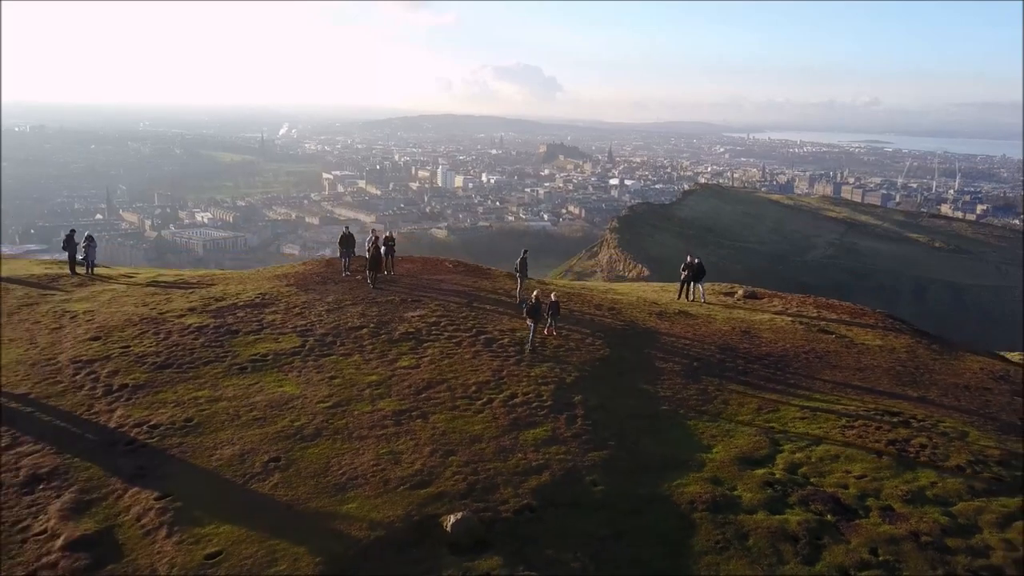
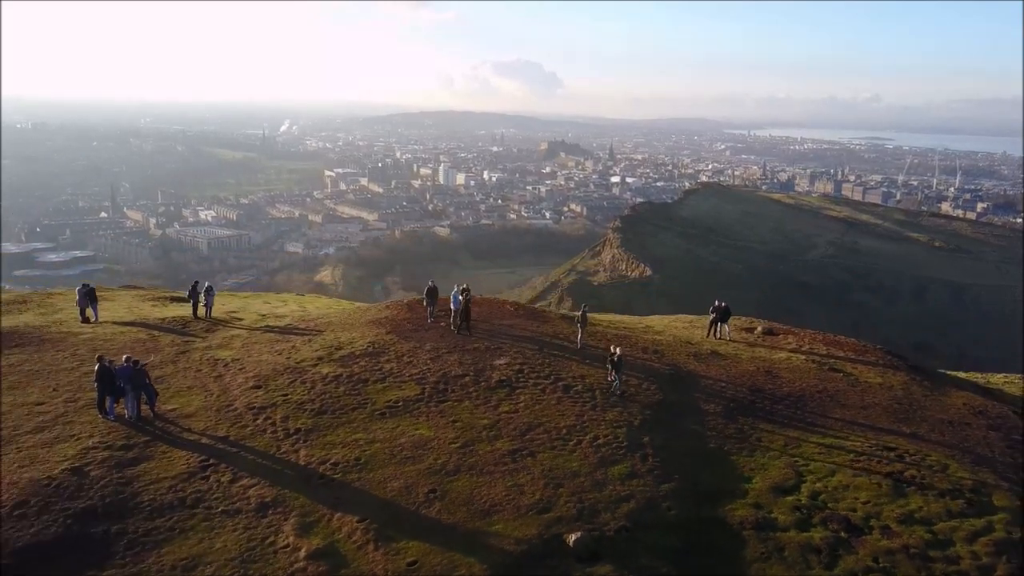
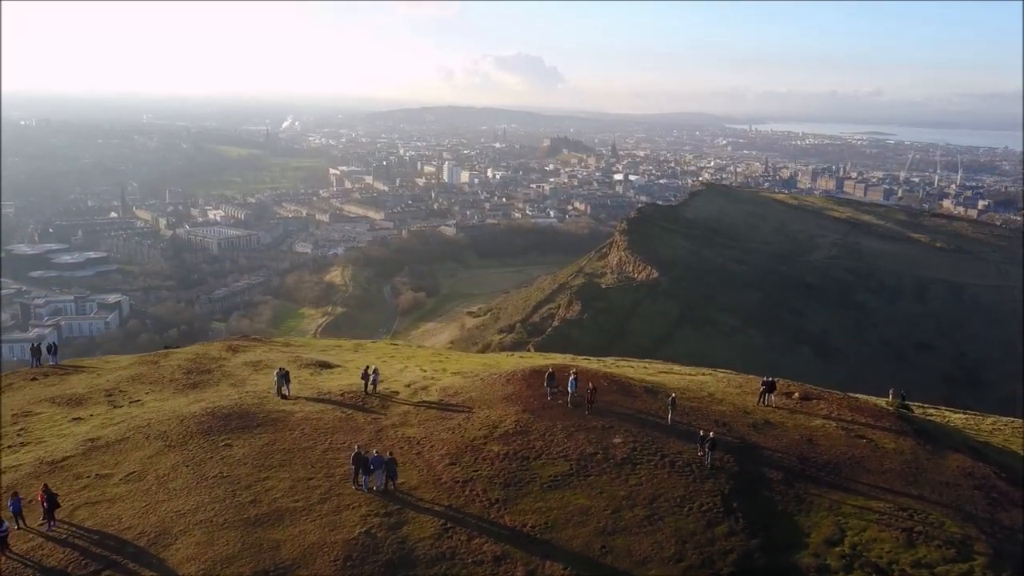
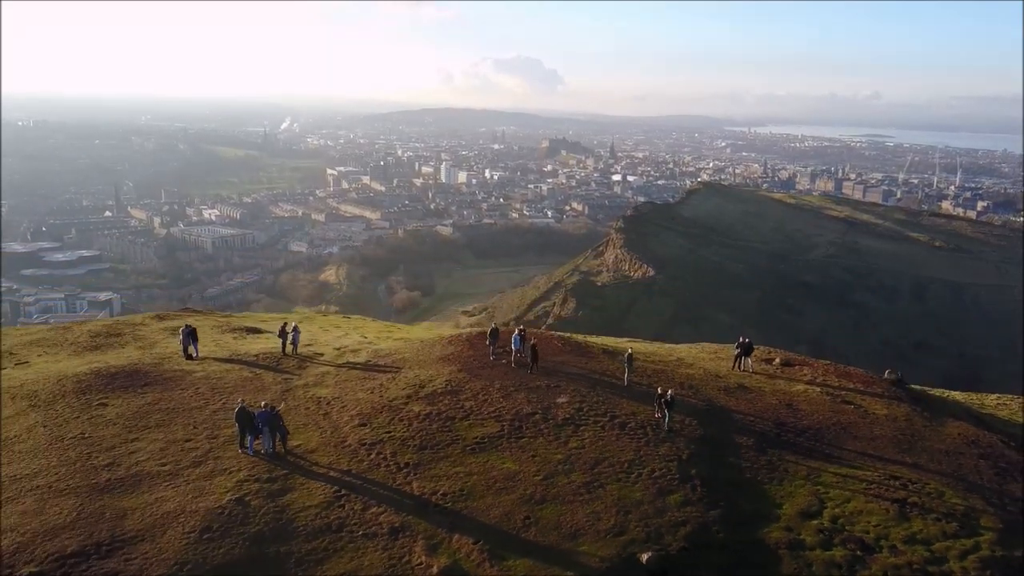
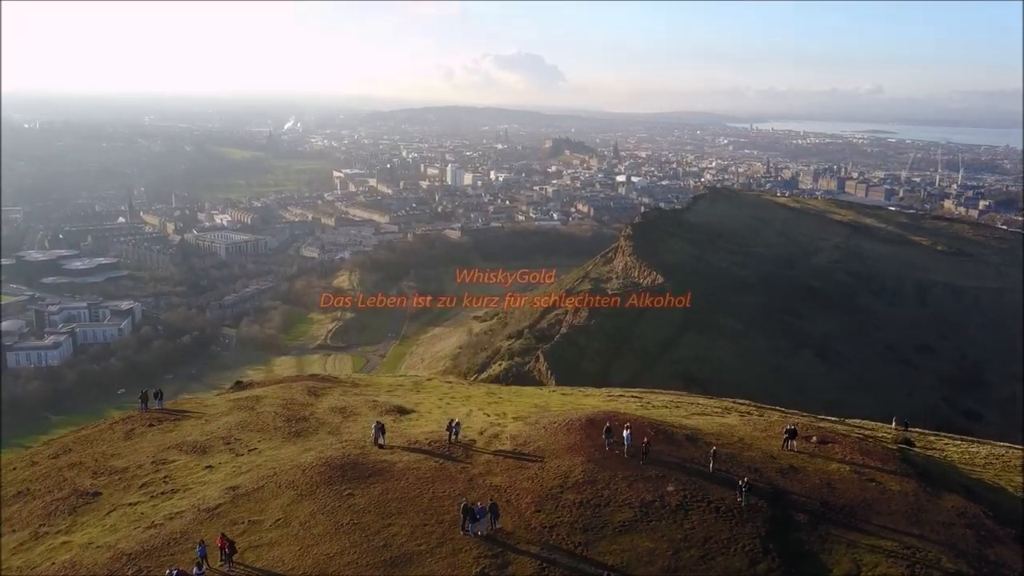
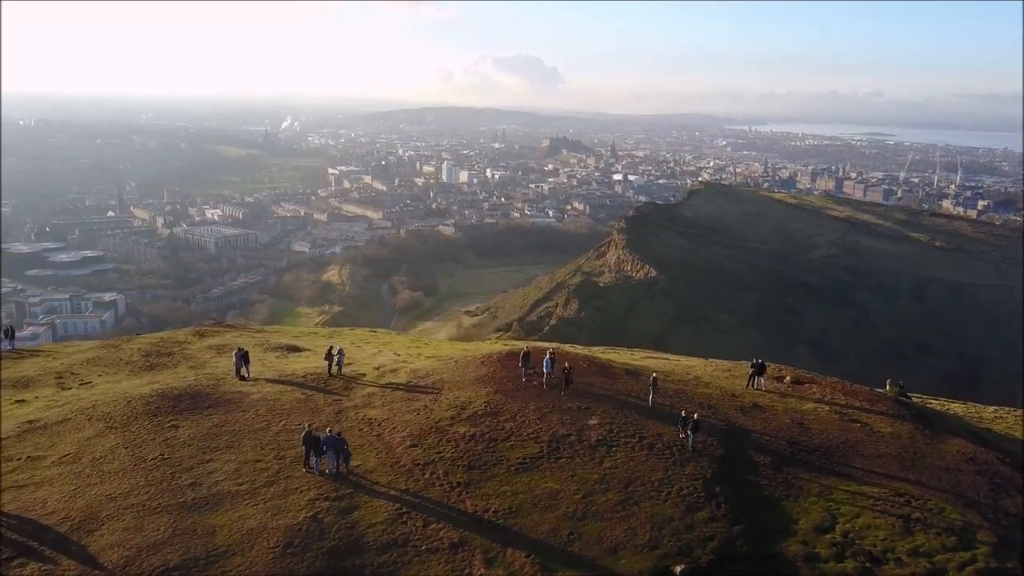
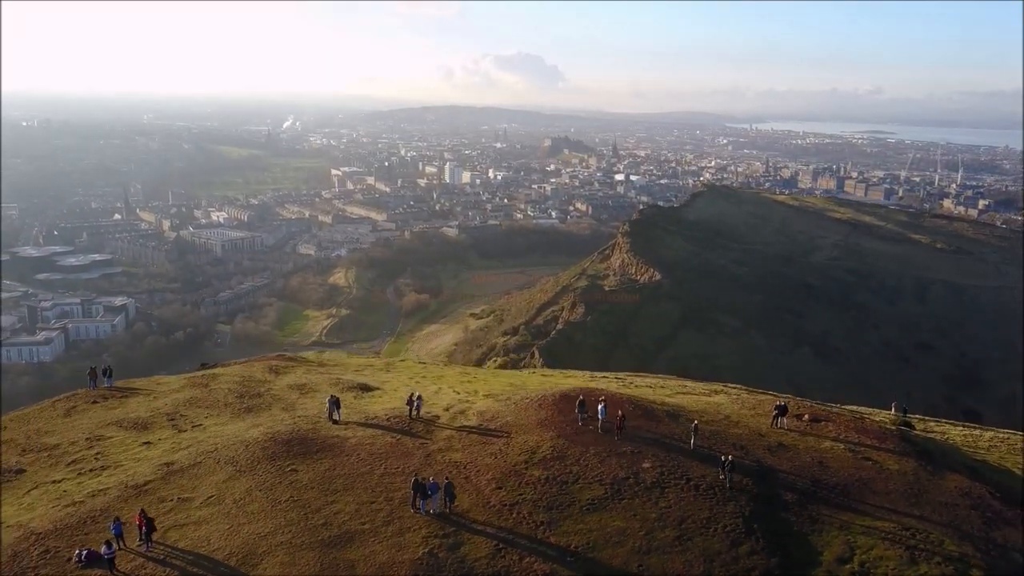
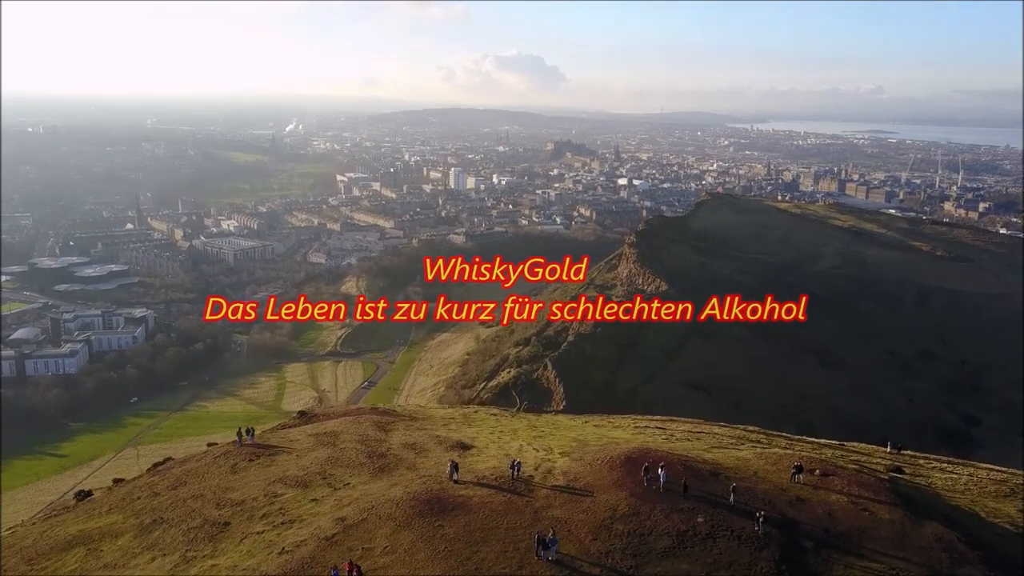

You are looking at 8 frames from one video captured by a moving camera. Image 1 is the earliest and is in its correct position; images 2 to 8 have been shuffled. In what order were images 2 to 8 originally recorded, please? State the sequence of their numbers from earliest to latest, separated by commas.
2, 4, 6, 3, 7, 5, 8
